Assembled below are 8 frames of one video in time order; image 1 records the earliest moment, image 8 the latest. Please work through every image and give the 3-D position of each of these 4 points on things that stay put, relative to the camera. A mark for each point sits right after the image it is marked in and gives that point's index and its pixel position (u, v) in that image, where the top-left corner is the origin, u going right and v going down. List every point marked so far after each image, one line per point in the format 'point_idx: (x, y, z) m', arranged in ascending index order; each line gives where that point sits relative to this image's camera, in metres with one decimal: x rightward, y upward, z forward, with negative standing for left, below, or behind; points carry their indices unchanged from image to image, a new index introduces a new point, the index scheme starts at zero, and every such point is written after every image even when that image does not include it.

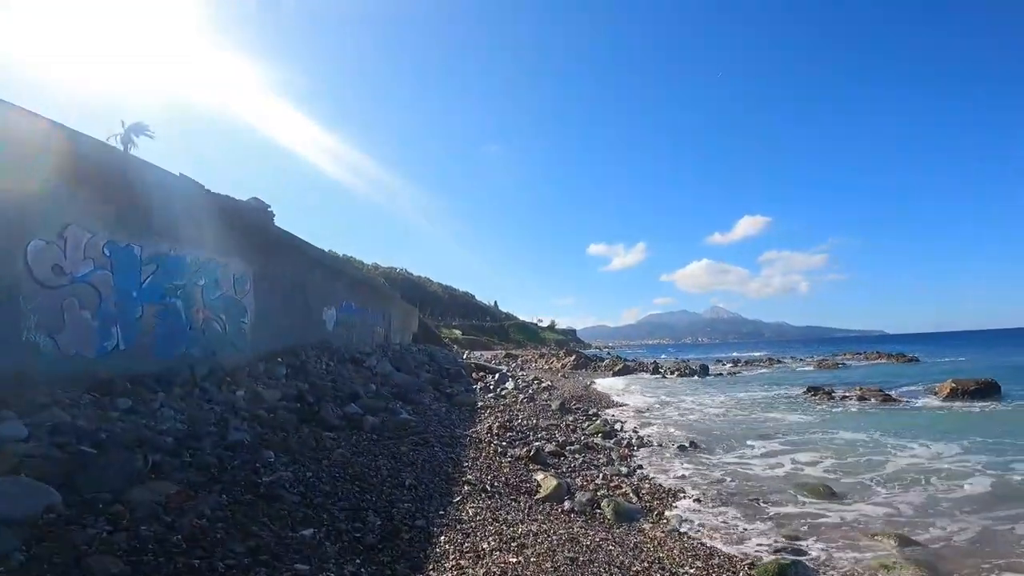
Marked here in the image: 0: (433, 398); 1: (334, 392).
0: (-2.2, -3.2, +15.7) m
1: (-4.5, -2.6, +13.9) m
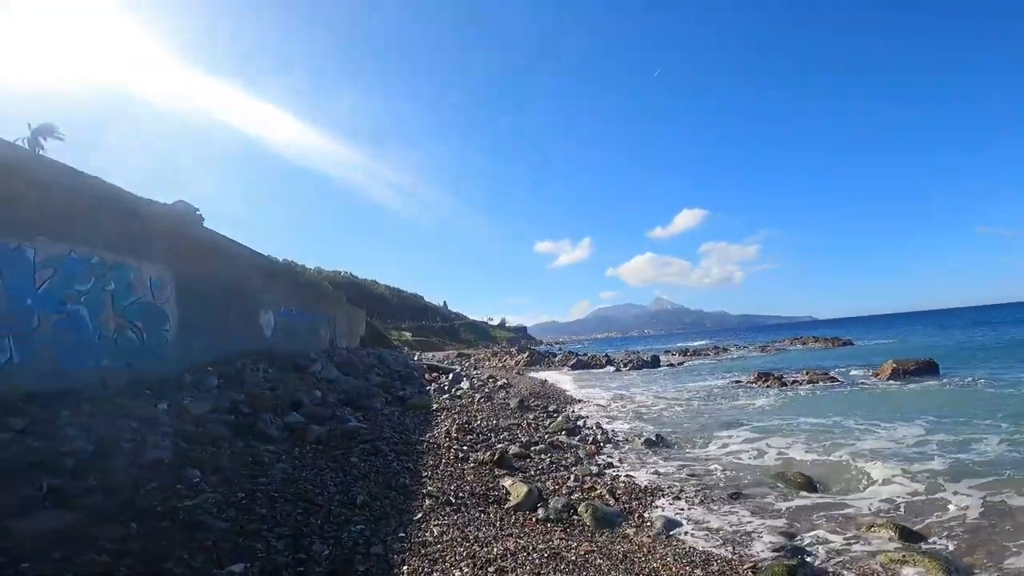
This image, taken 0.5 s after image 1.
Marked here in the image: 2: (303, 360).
0: (-3.4, -3.1, +14.6) m
1: (-5.5, -2.6, +12.6) m
2: (-7.3, -2.5, +19.1) m
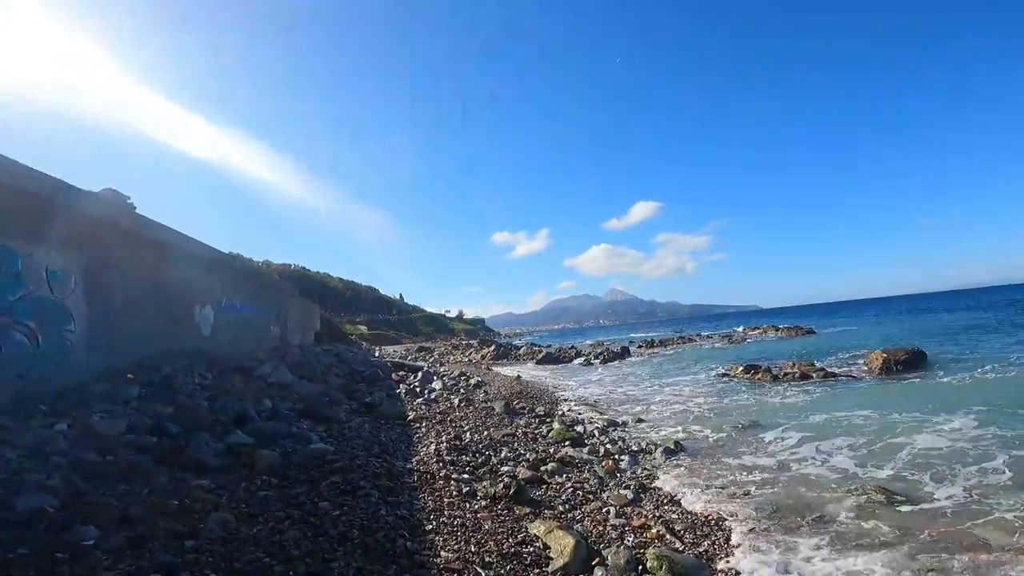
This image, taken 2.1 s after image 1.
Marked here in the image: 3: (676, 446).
0: (-3.6, -2.8, +12.4) m
1: (-5.5, -2.4, +10.2) m
2: (-7.9, -2.2, +16.5) m
3: (+3.1, -3.1, +10.5) m
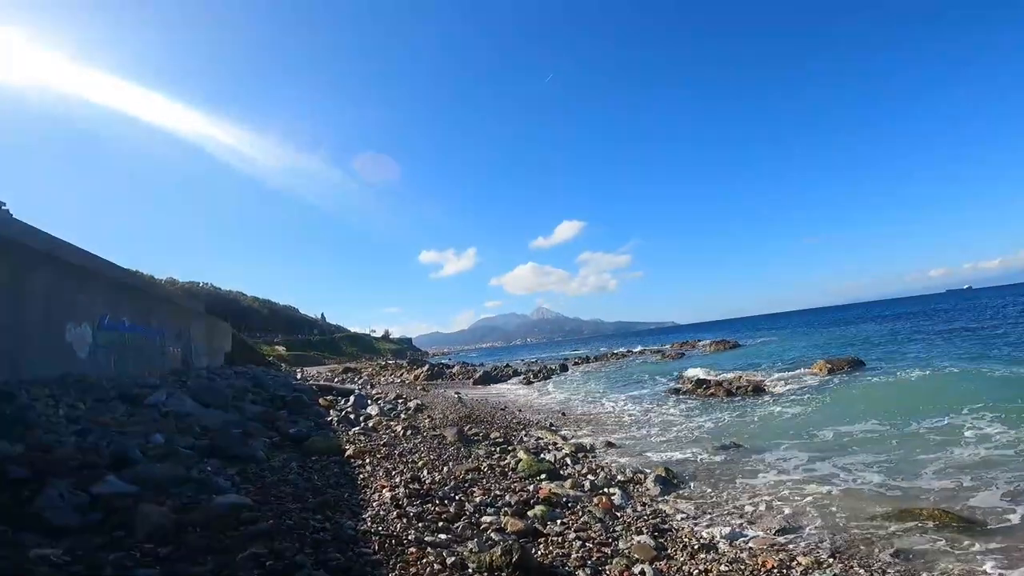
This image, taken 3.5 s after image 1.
0: (-4.4, -2.9, +10.0) m
1: (-6.0, -2.4, +7.6) m
2: (-9.2, -2.5, +13.5) m
3: (+2.6, -3.1, +9.1) m
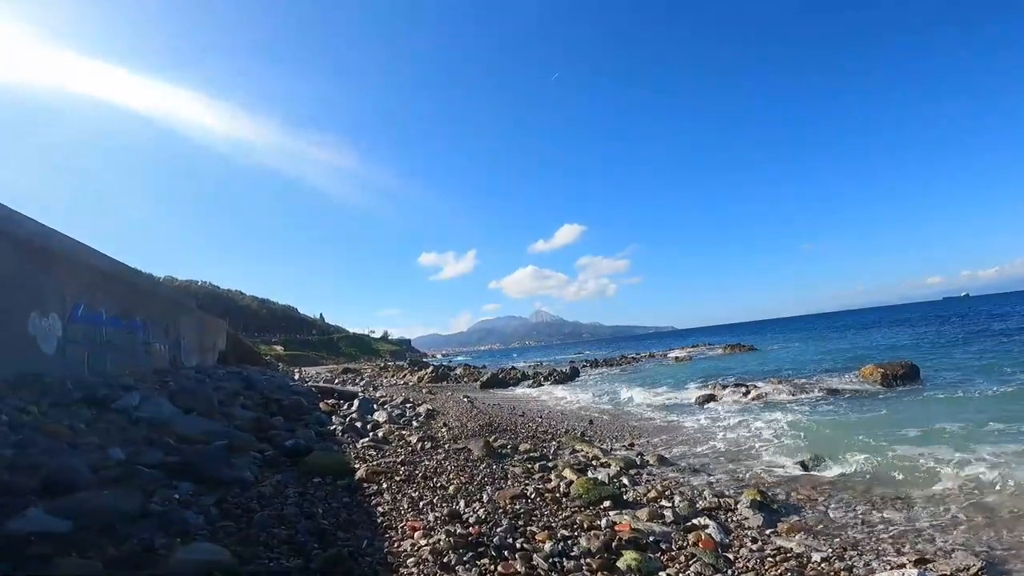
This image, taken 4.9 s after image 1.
0: (-3.7, -2.6, +8.0) m
1: (-5.2, -2.1, +5.7) m
2: (-8.5, -2.1, +11.5) m
3: (+3.3, -2.8, +7.2) m
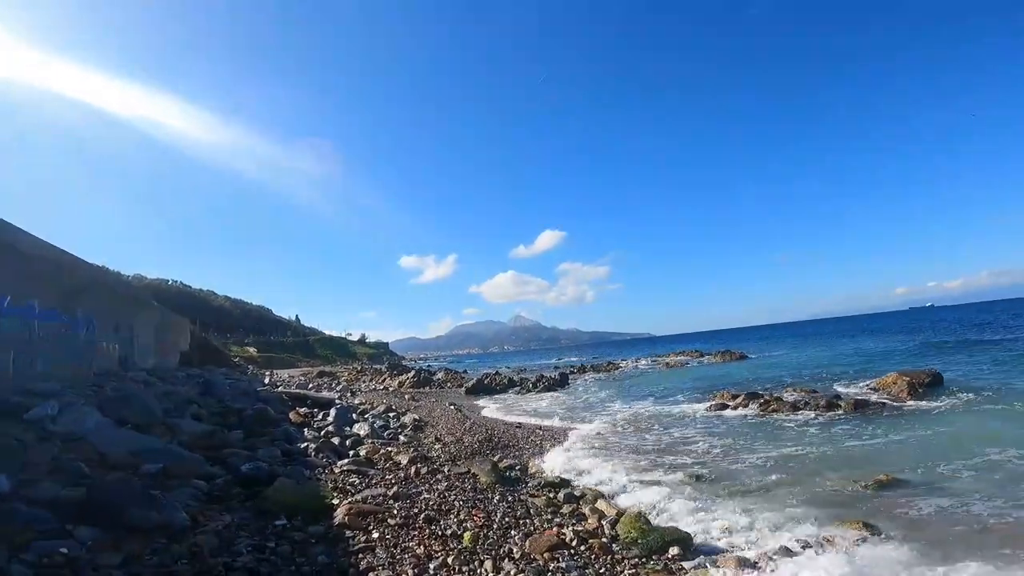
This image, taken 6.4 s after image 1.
0: (-3.3, -2.3, +6.0) m
1: (-4.8, -1.7, +3.6) m
2: (-8.3, -1.8, +9.3) m
3: (+3.7, -2.7, +5.4) m
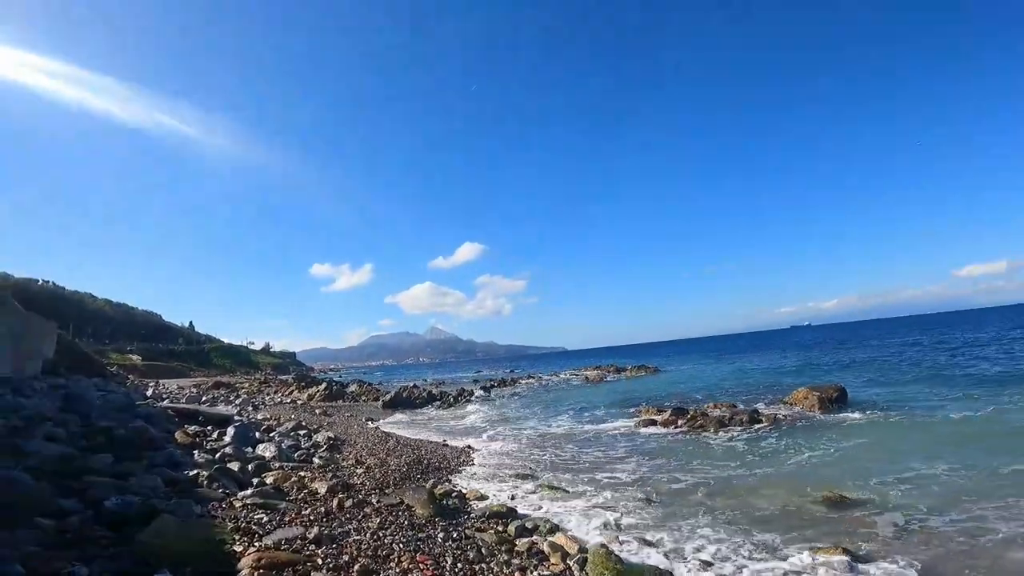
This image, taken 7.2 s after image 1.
0: (-3.7, -2.2, +4.5) m
1: (-4.8, -1.5, +1.8) m
2: (-9.1, -1.6, +7.0) m
3: (+3.3, -2.7, +4.9) m
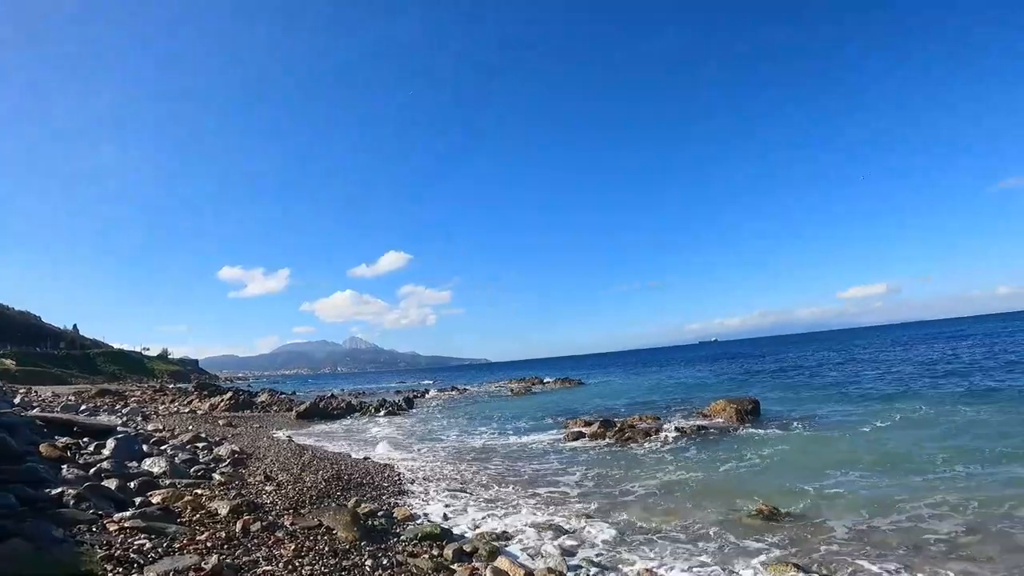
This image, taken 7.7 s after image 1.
0: (-4.0, -2.0, +3.3) m
1: (-4.7, -1.2, +0.5) m
2: (-9.7, -1.2, +5.0) m
3: (+2.8, -2.8, +4.7) m
